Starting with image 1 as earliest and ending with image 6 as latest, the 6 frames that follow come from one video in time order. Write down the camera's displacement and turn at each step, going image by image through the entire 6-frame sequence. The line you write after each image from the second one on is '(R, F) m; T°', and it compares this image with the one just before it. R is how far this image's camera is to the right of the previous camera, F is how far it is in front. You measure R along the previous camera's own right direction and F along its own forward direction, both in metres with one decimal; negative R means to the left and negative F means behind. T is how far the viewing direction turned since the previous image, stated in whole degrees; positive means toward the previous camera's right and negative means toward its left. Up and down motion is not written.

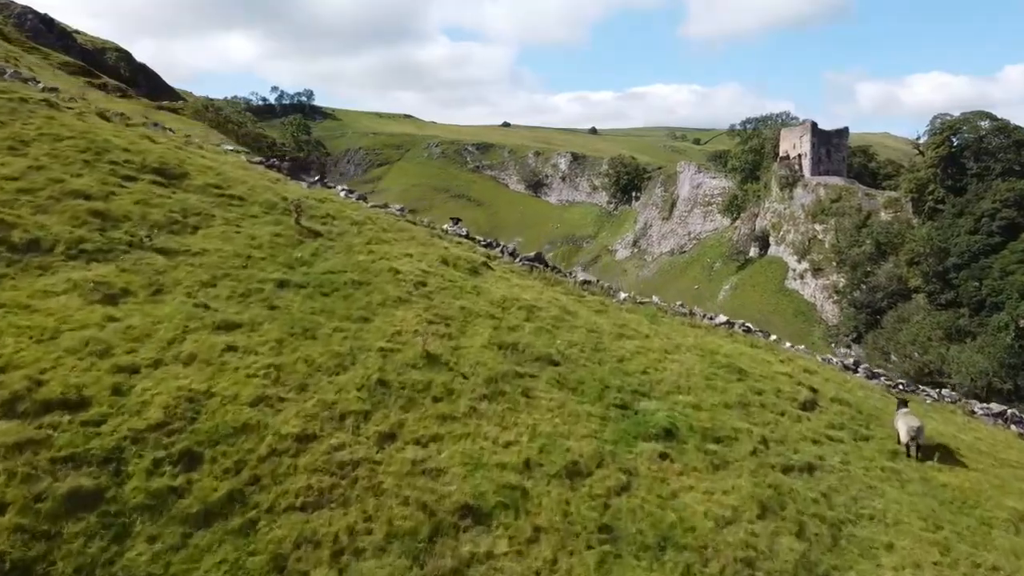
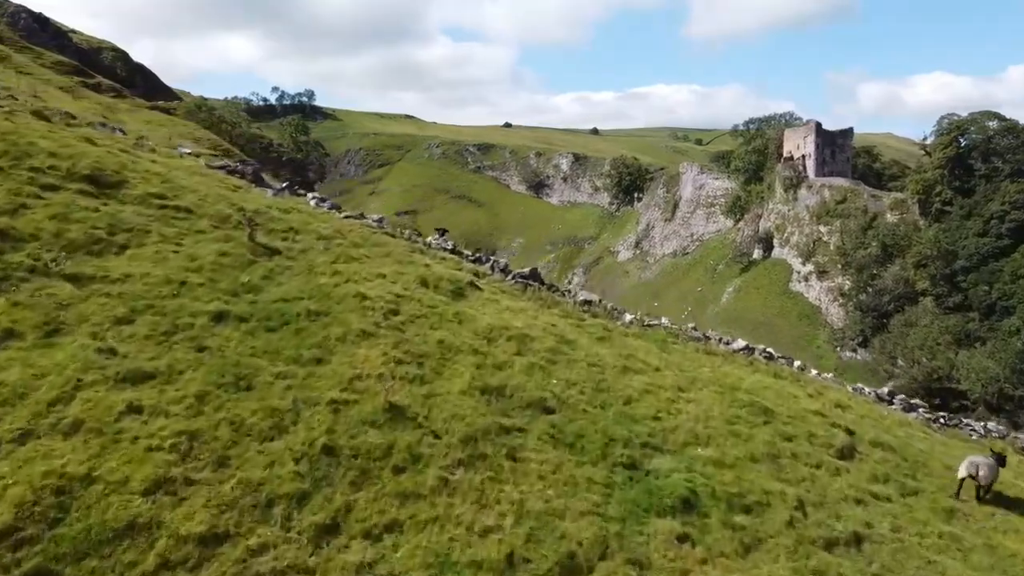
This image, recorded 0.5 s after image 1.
(+0.1, +1.1) m; 0°
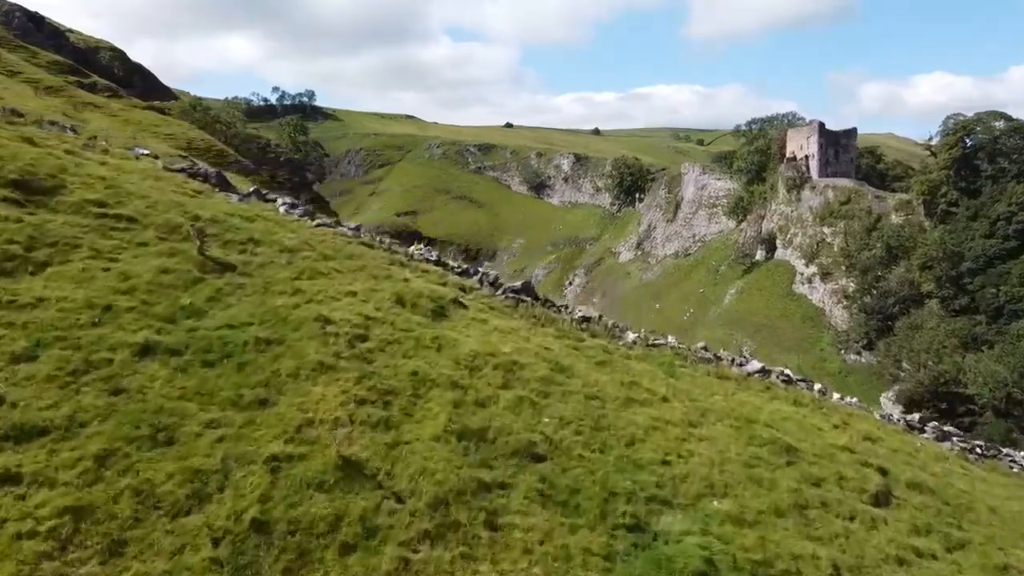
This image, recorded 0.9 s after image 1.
(+0.1, +0.8) m; 0°
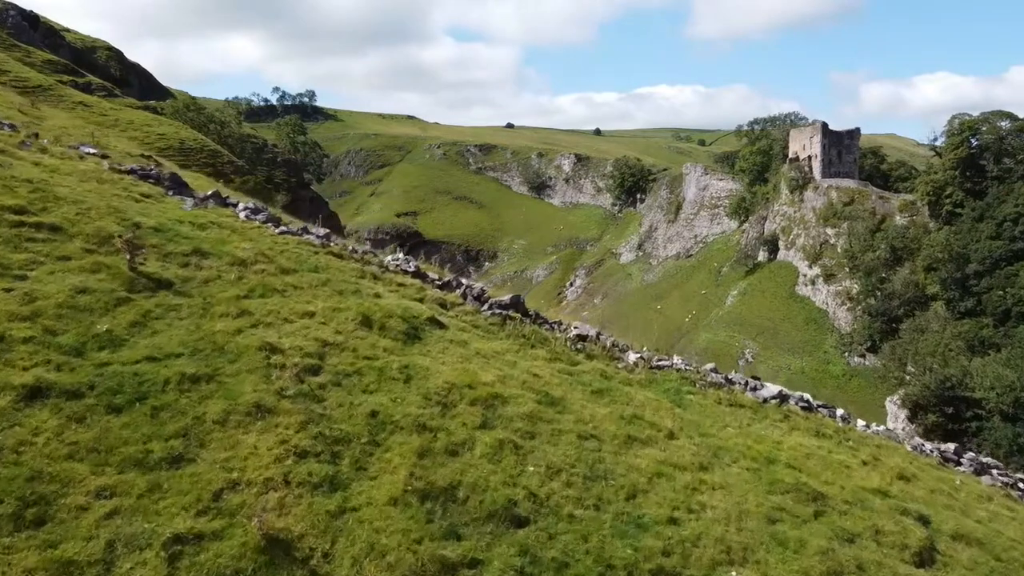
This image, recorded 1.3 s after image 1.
(+0.2, +0.8) m; 0°
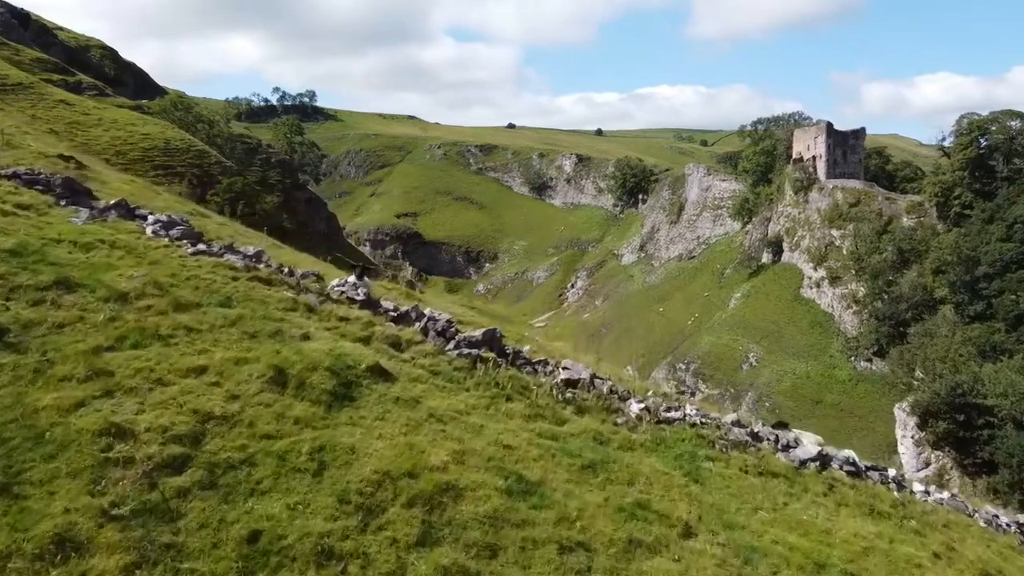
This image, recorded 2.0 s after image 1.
(+0.3, +1.4) m; 0°
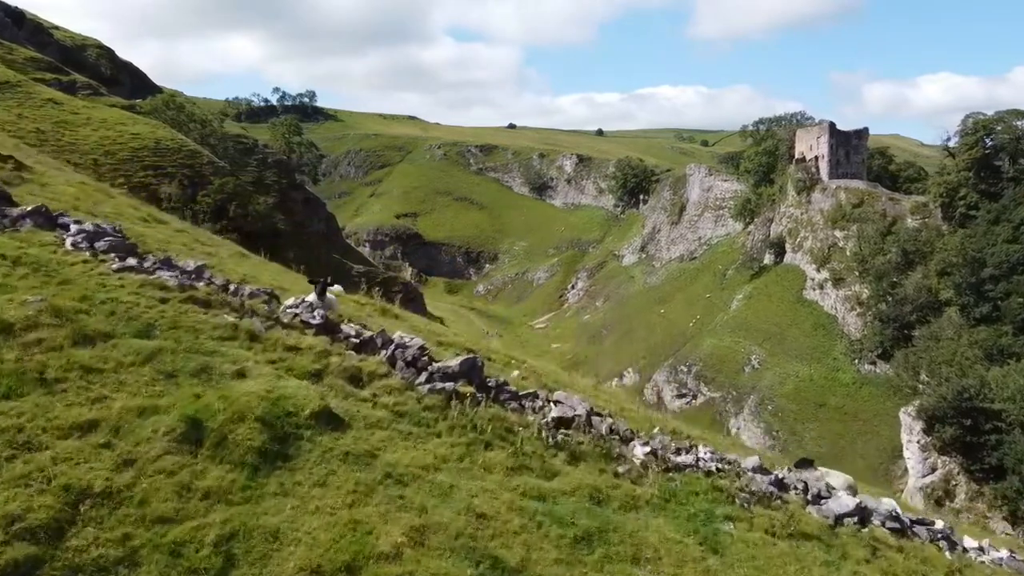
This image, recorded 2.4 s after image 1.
(+0.1, +0.9) m; 0°
